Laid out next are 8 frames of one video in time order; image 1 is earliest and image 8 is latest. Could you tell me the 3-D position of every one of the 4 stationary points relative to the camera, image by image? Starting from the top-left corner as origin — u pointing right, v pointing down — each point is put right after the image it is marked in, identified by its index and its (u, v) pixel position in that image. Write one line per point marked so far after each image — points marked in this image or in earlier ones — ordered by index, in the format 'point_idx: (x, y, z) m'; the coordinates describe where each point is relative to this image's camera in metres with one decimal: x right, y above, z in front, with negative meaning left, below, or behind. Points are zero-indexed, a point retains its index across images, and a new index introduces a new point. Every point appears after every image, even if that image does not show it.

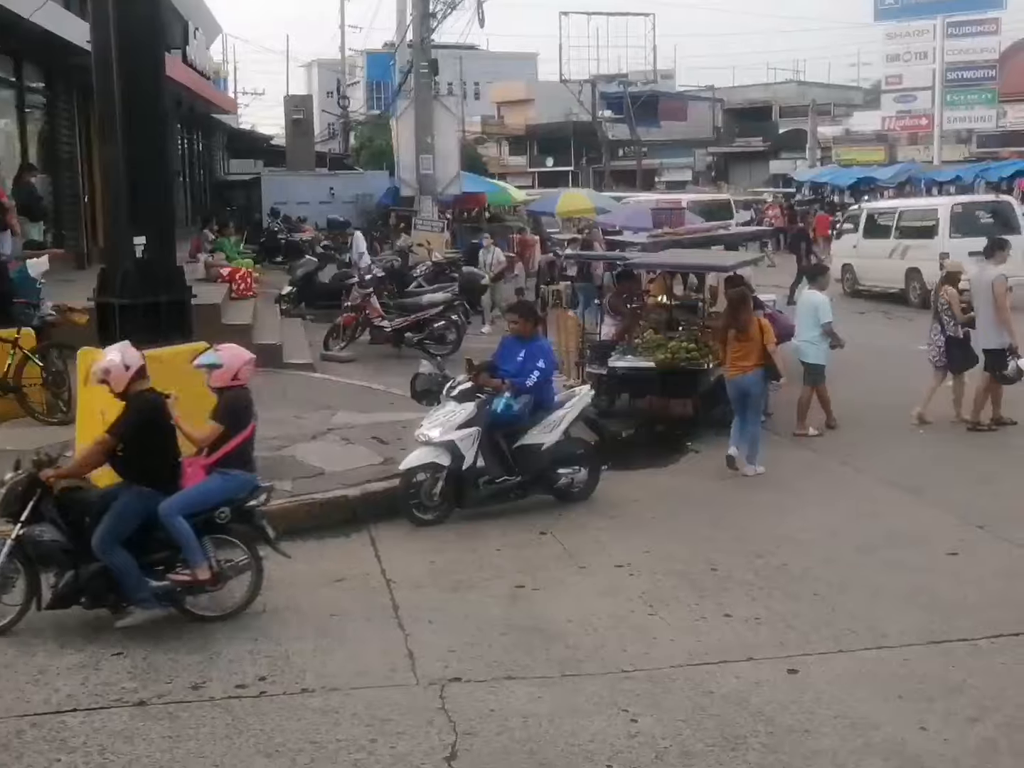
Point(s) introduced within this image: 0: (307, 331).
0: (-2.7, +0.7, +14.5) m
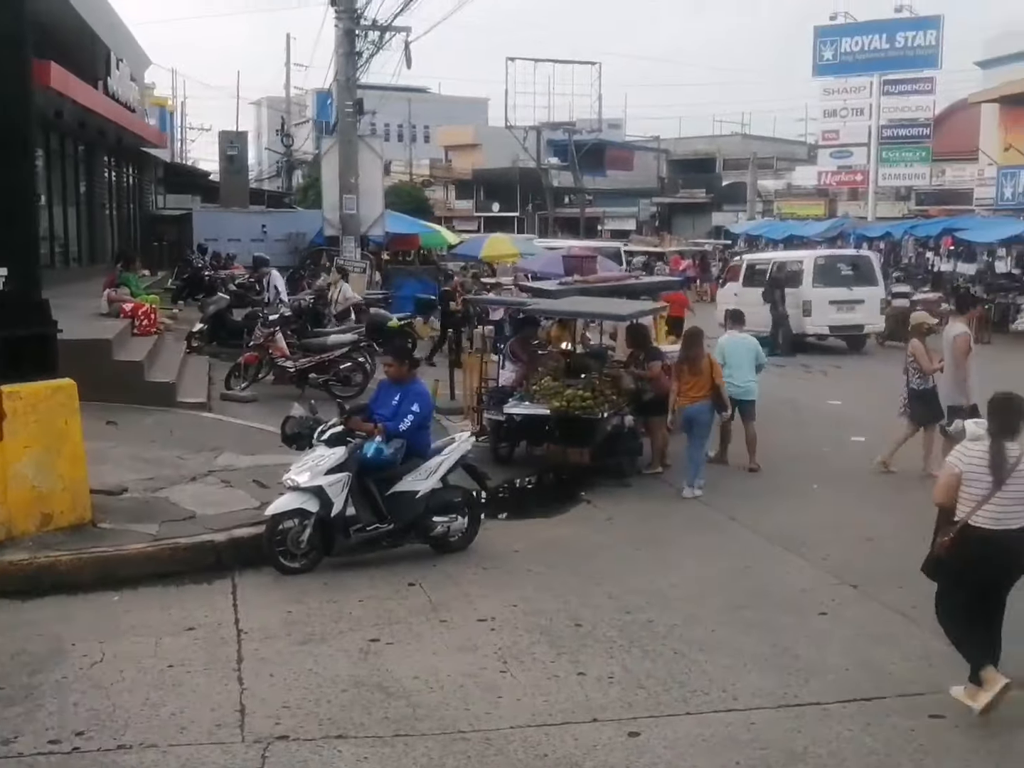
0: (-3.8, +0.2, +14.3) m
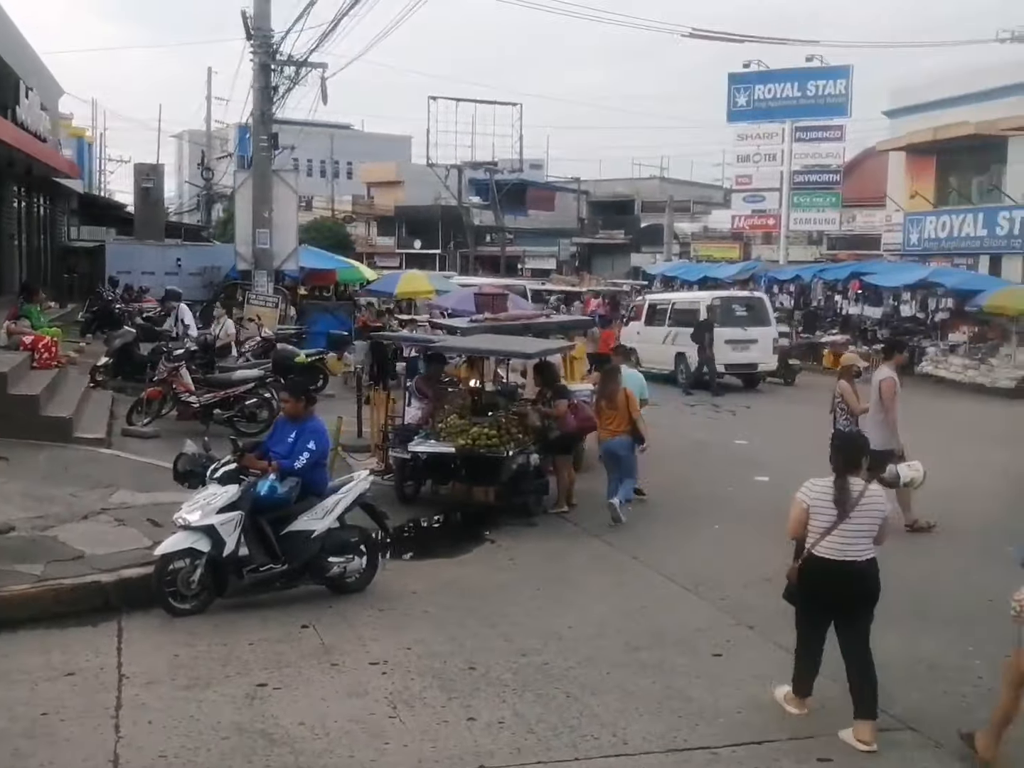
0: (-4.9, -0.2, +13.9) m
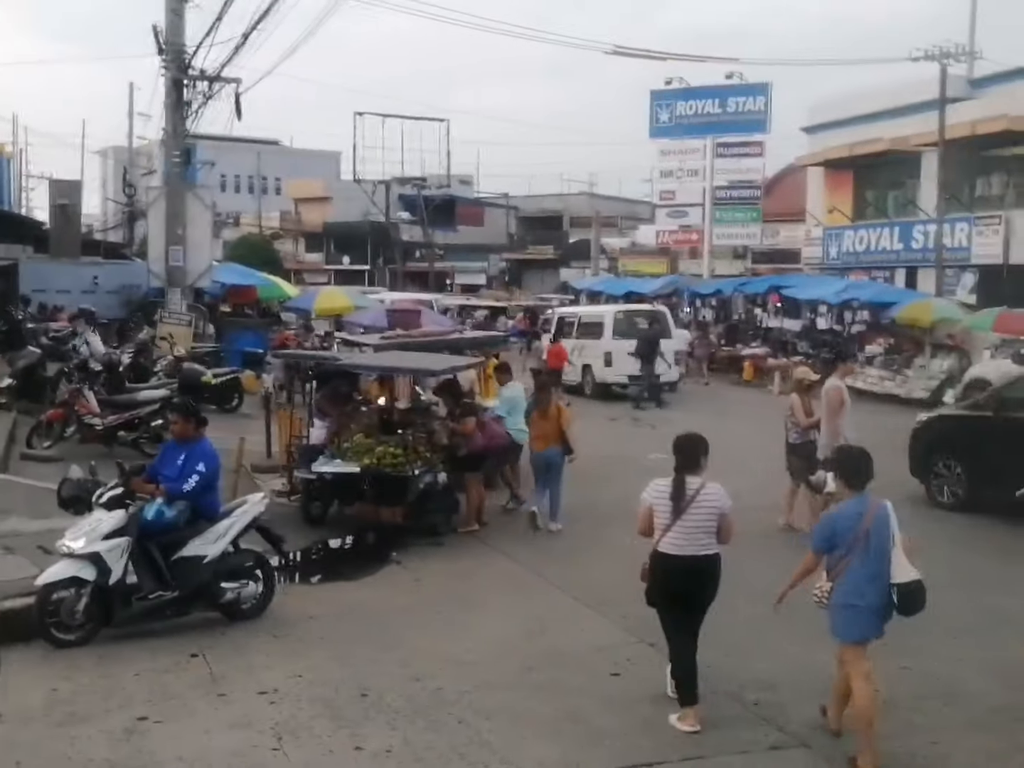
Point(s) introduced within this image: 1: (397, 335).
0: (-6.0, -0.5, +13.5) m
1: (-1.4, +0.6, +13.3) m
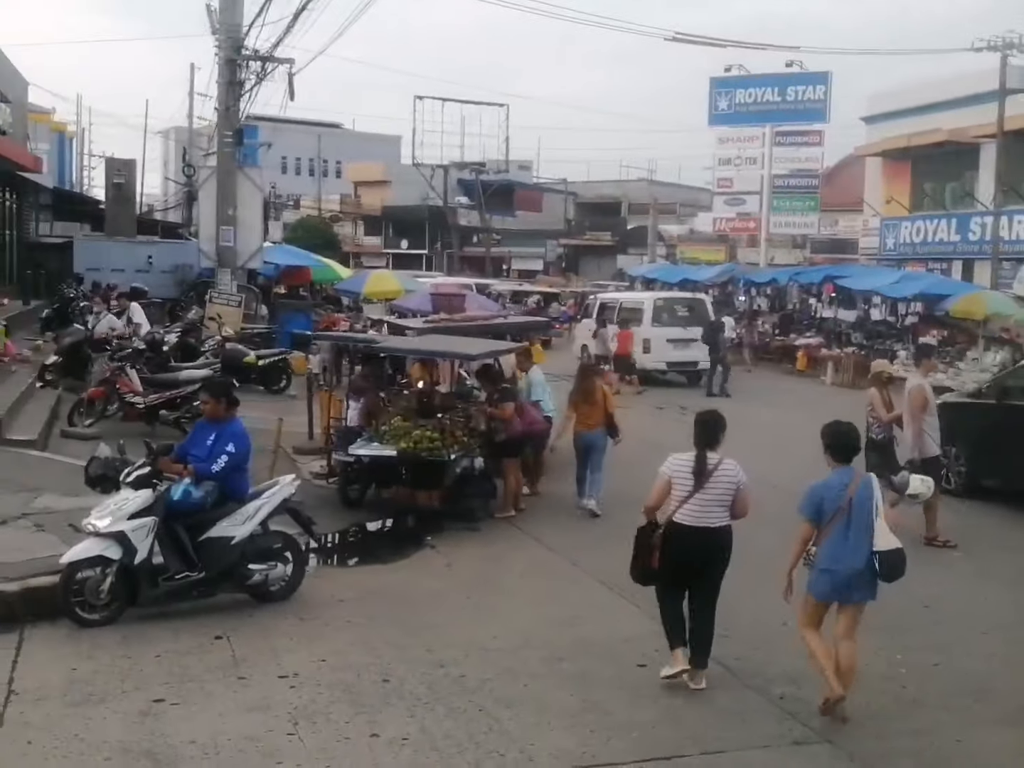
0: (-5.4, -0.2, +13.6) m
1: (-0.9, +0.8, +13.2) m
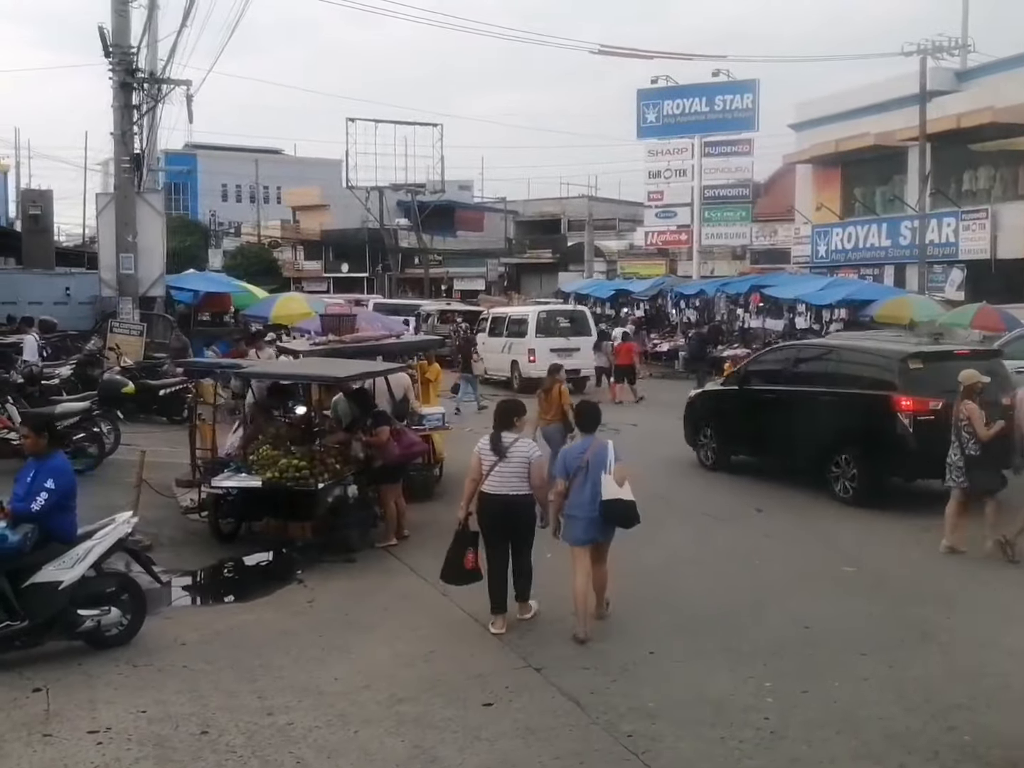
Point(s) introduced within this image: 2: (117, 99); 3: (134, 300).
0: (-6.6, -0.7, +13.0) m
1: (-2.1, +0.5, +12.8) m
2: (-6.4, +4.7, +18.5) m
3: (-6.2, +1.4, +18.4) m
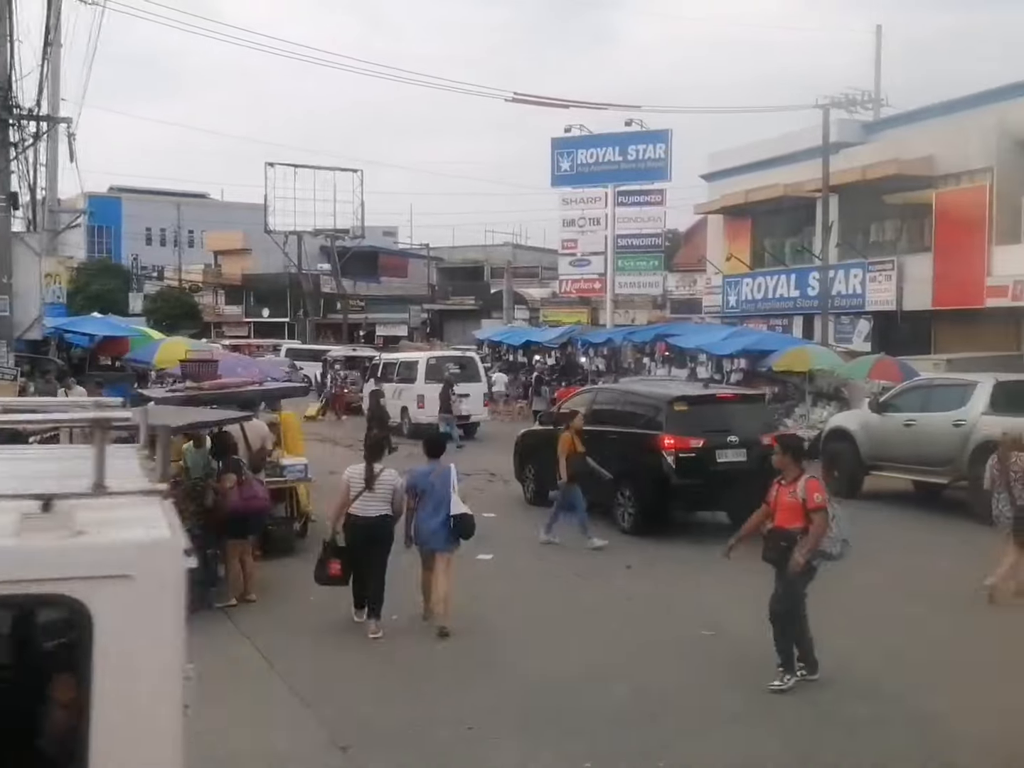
0: (-8.1, -1.2, +12.1) m
1: (-3.5, 0.0, +12.2) m
2: (-8.1, +3.9, +17.7) m
3: (-7.9, +0.6, +17.5) m
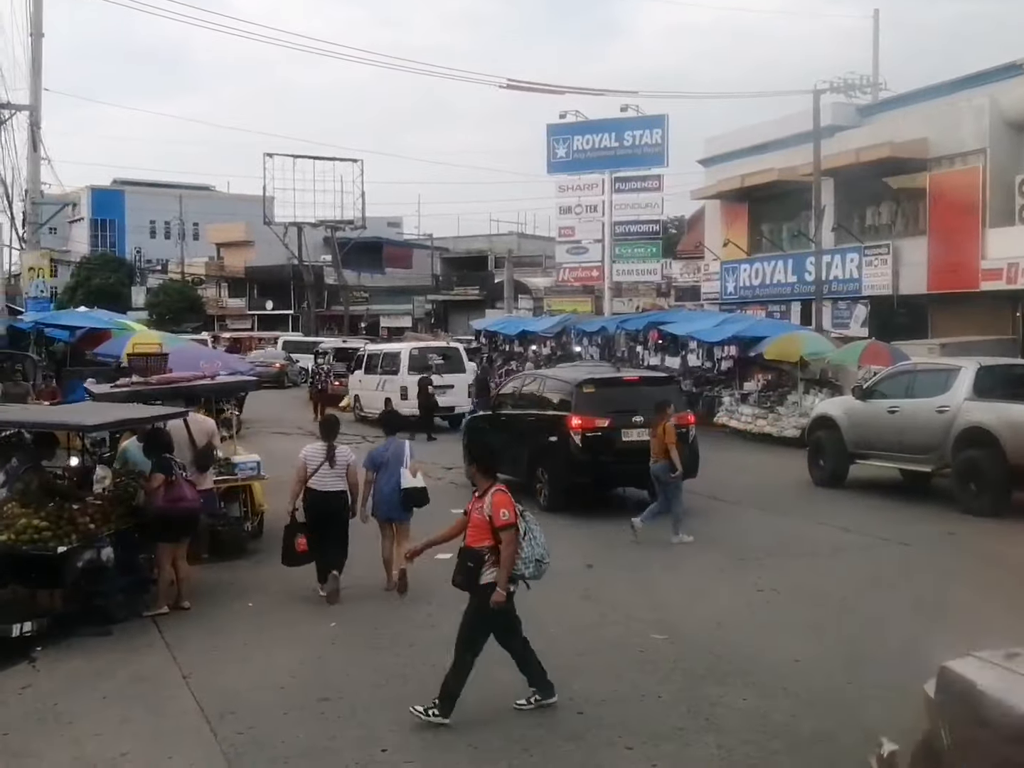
0: (-8.4, -1.2, +11.7) m
1: (-3.9, 0.0, +11.7) m
2: (-8.5, +4.0, +17.3) m
3: (-8.2, +0.7, +17.1) m
